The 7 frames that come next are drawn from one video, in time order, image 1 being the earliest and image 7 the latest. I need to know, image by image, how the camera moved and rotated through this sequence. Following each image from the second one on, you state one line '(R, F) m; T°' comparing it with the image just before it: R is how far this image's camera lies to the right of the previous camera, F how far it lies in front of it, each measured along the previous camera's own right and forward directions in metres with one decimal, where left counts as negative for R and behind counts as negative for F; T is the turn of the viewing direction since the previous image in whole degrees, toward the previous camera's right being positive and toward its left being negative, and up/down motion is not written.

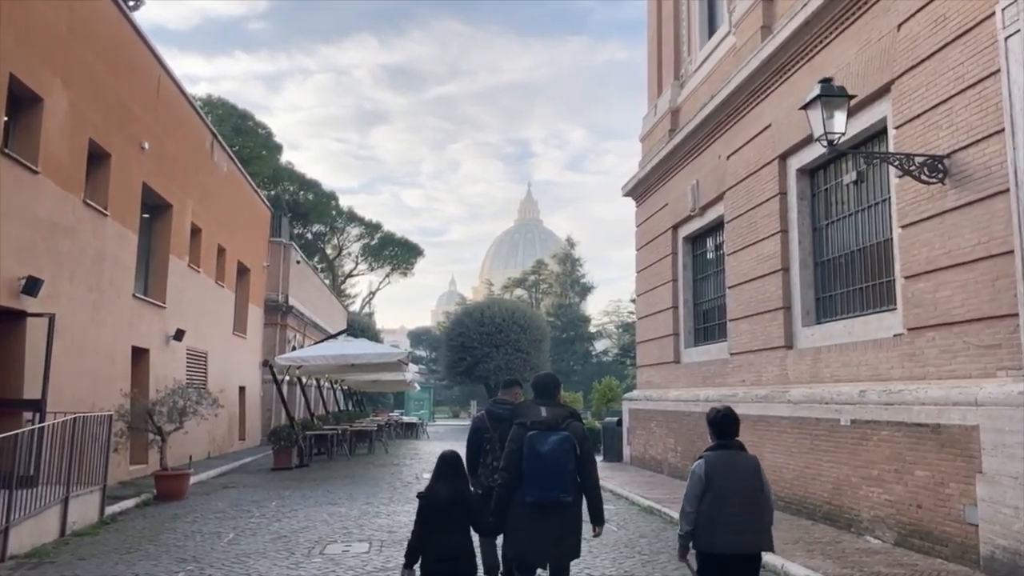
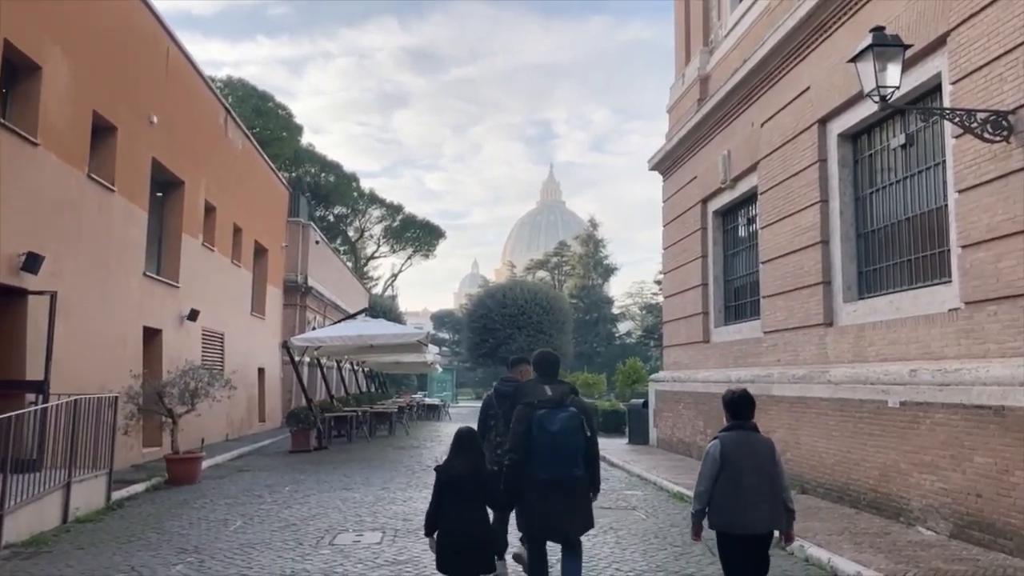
(0.0, +0.6) m; -2°
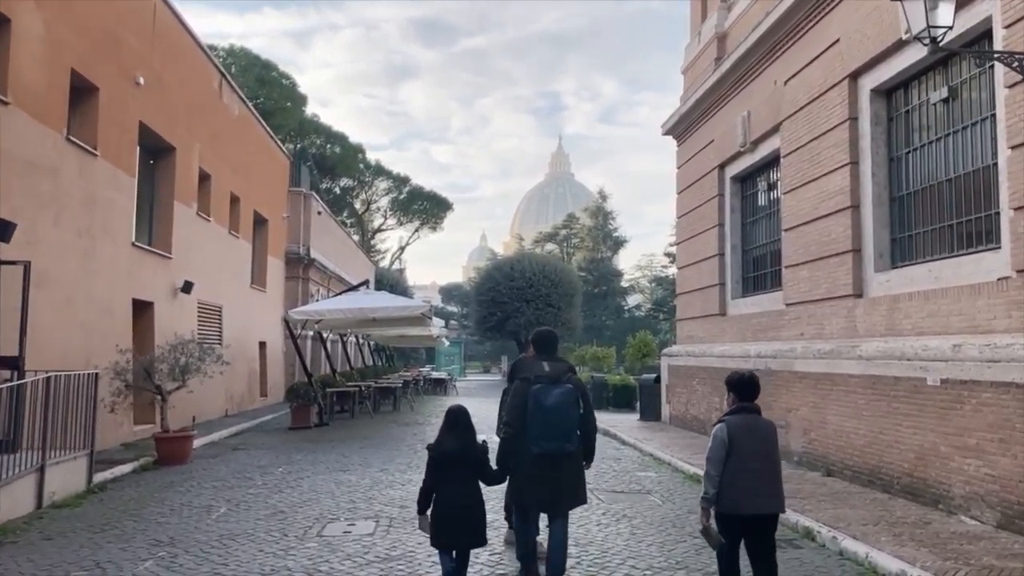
(0.0, +0.7) m; -1°
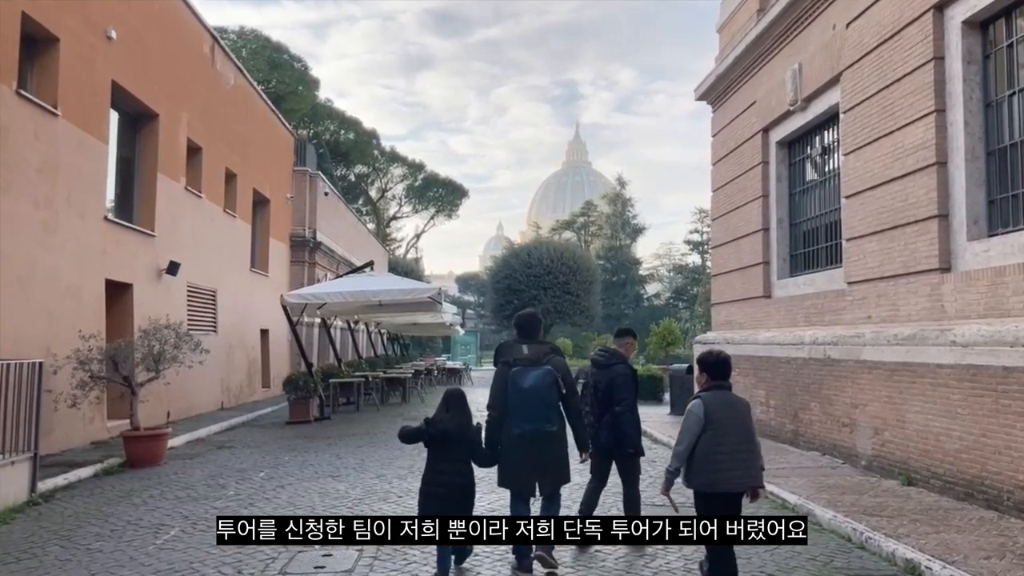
(0.0, +1.6) m; -1°
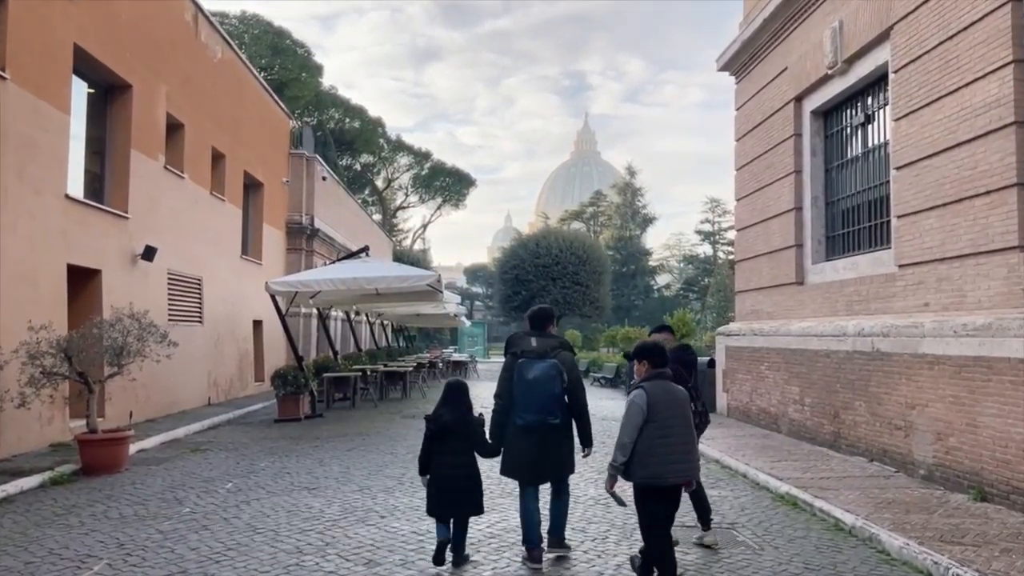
(0.0, +1.2) m; -1°
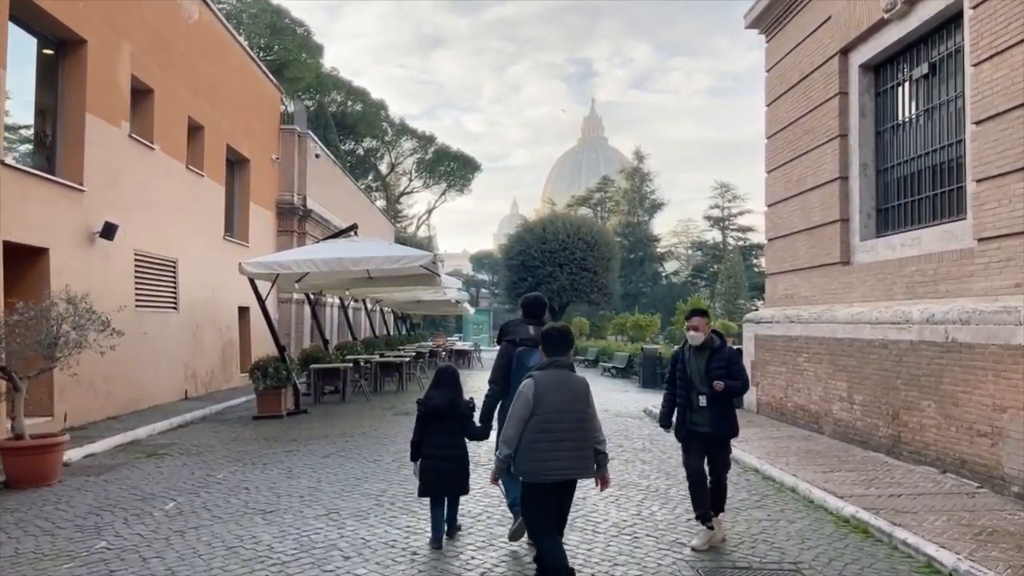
(0.0, +1.5) m; 0°
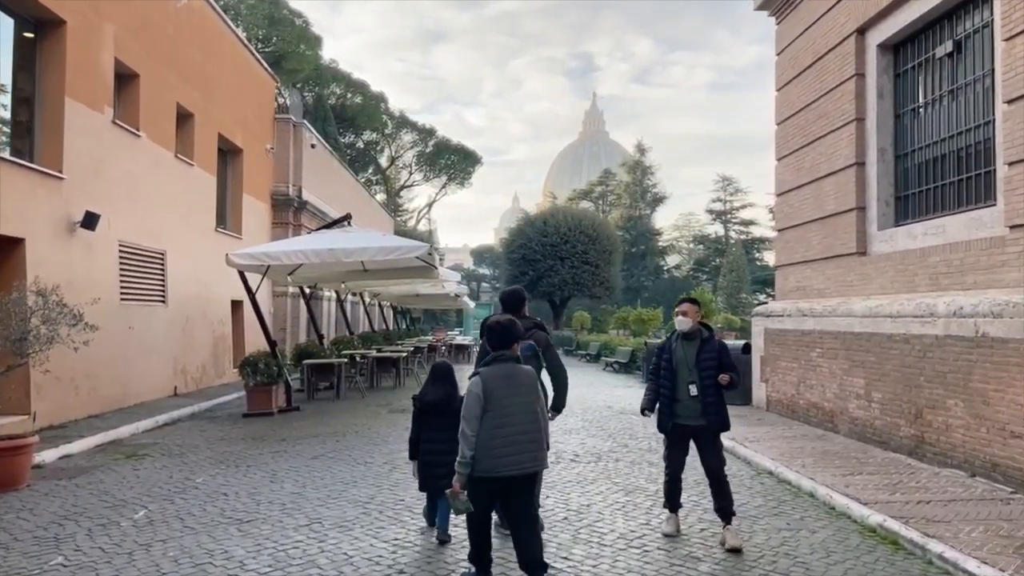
(0.0, +0.5) m; 0°
